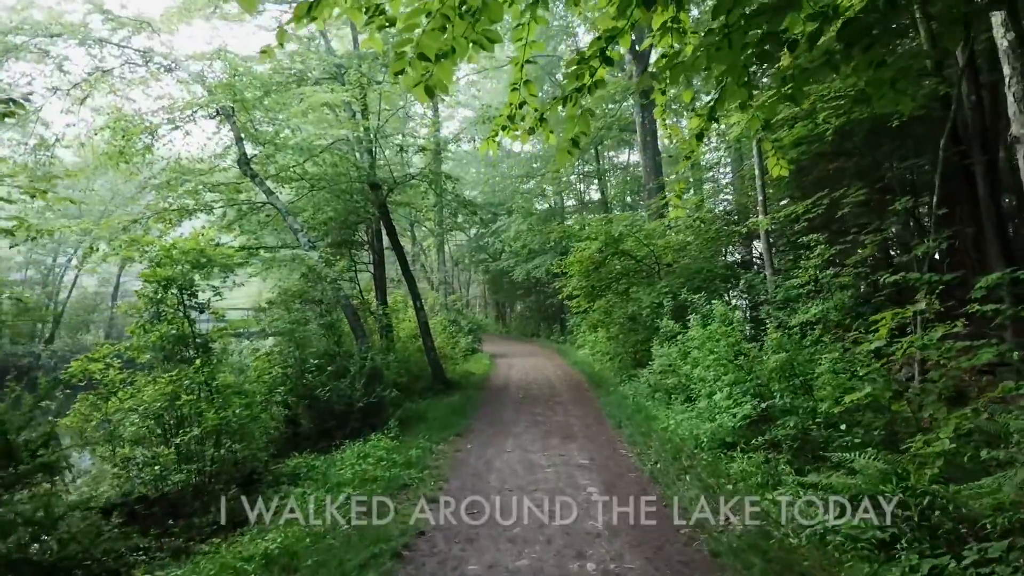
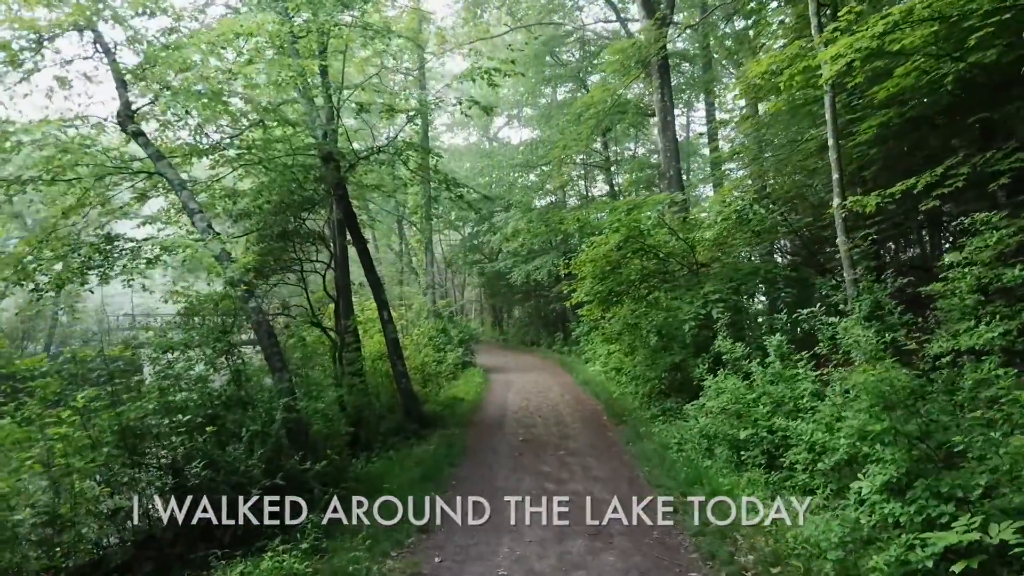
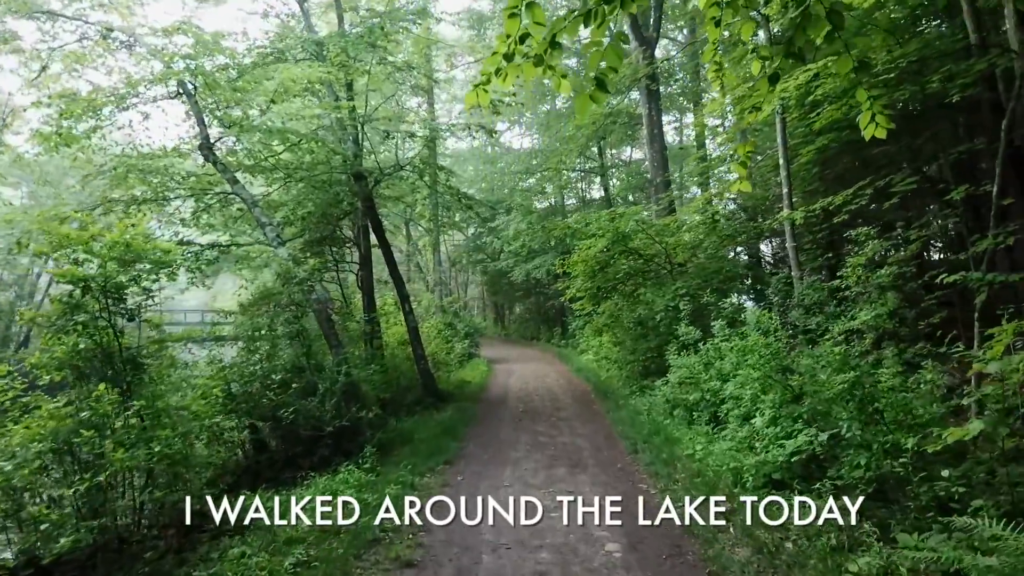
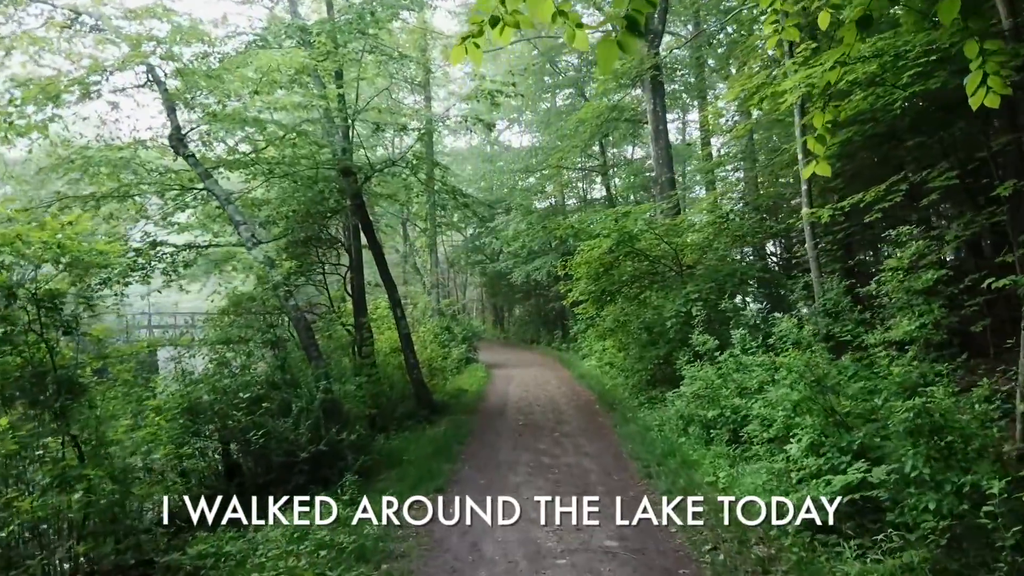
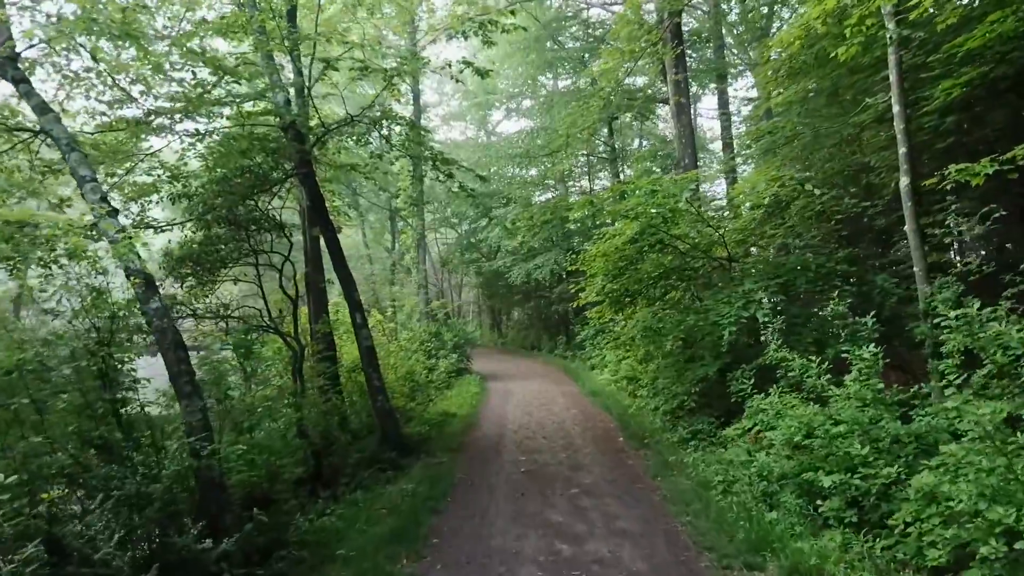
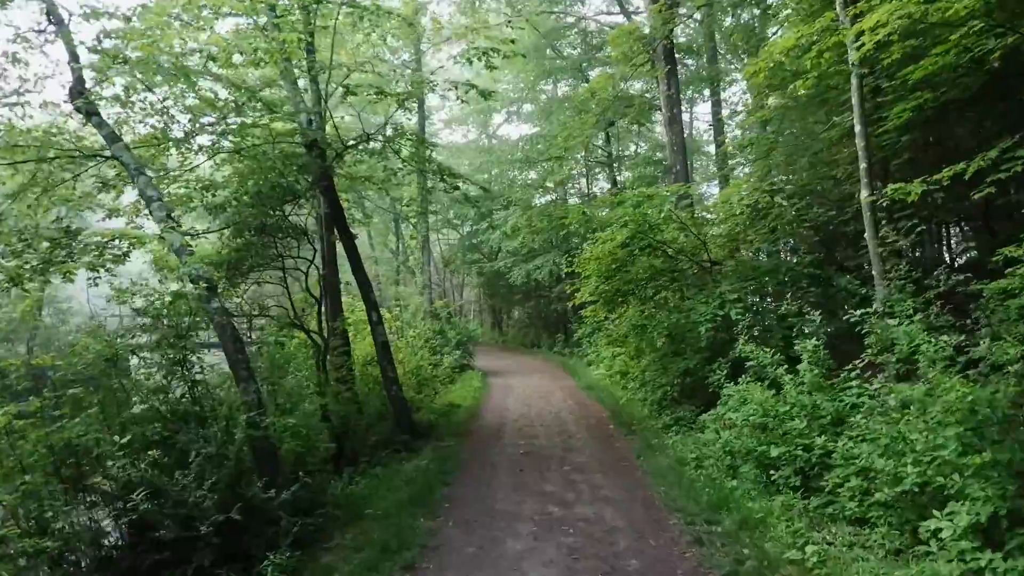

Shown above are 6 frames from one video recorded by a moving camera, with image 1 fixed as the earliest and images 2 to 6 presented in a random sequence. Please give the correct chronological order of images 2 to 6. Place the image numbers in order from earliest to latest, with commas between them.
3, 4, 2, 6, 5
